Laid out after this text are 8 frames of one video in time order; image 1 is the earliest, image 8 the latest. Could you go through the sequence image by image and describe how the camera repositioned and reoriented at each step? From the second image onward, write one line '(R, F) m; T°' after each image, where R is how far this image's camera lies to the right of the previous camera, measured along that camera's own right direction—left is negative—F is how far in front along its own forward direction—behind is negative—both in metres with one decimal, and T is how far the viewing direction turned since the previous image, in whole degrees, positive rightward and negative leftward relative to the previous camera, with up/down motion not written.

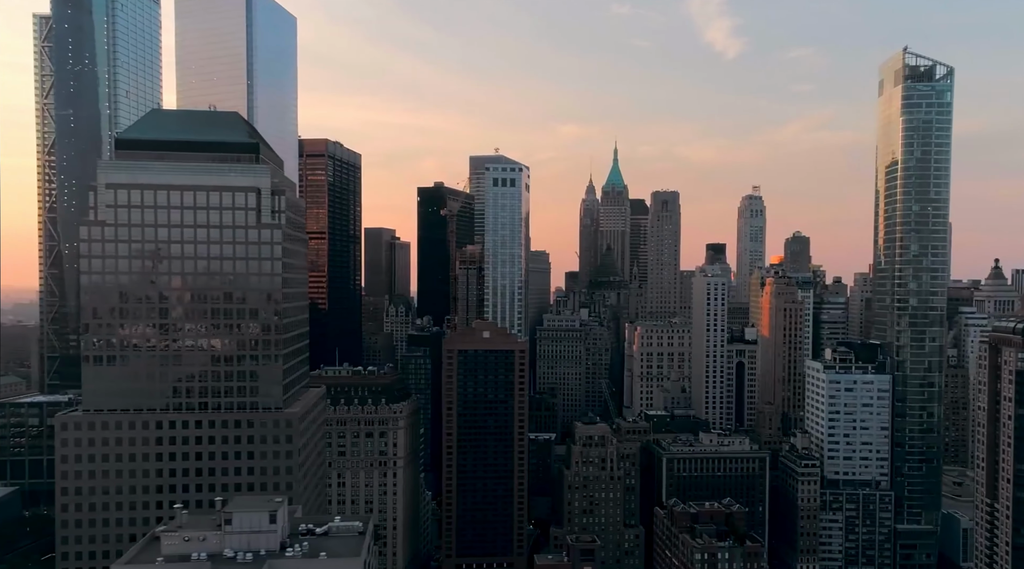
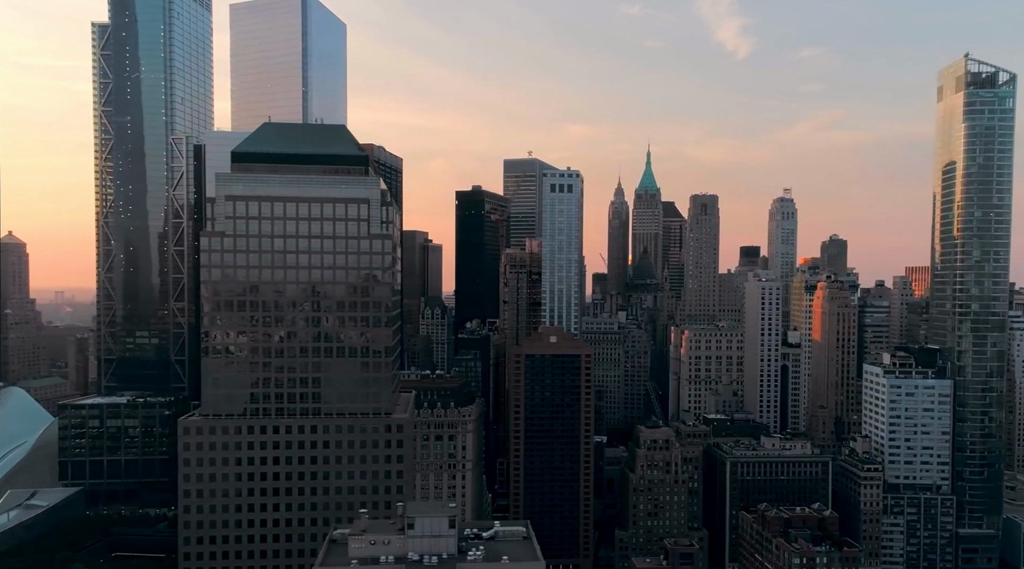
(-7.2, -1.5) m; -1°
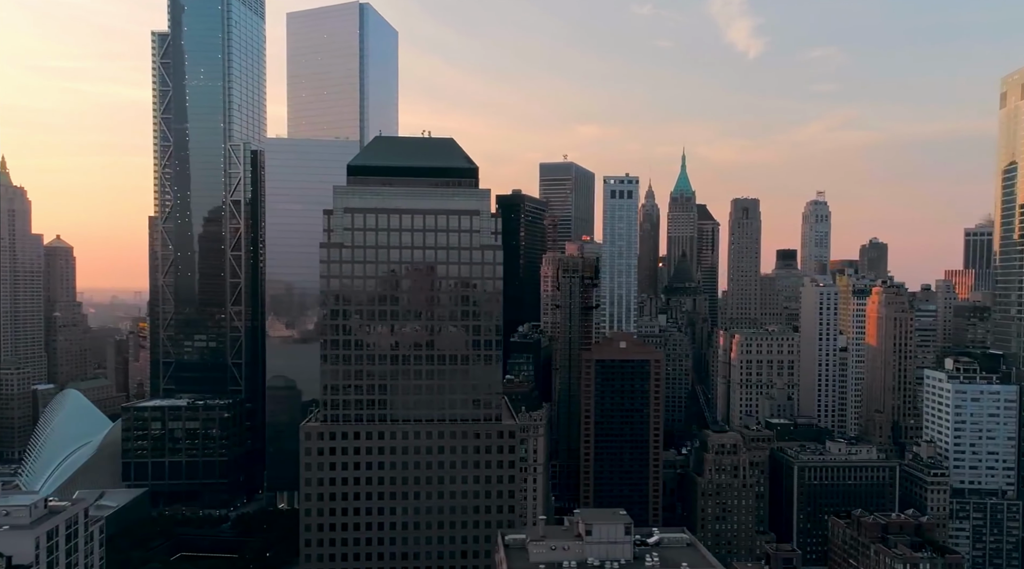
(-7.7, -1.6) m; -1°
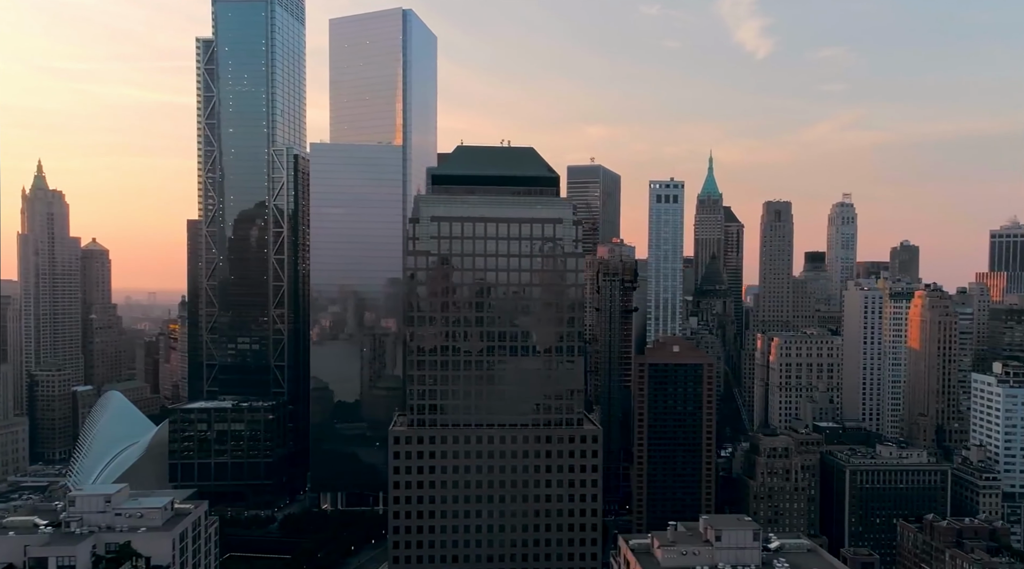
(-5.9, -1.2) m; -1°
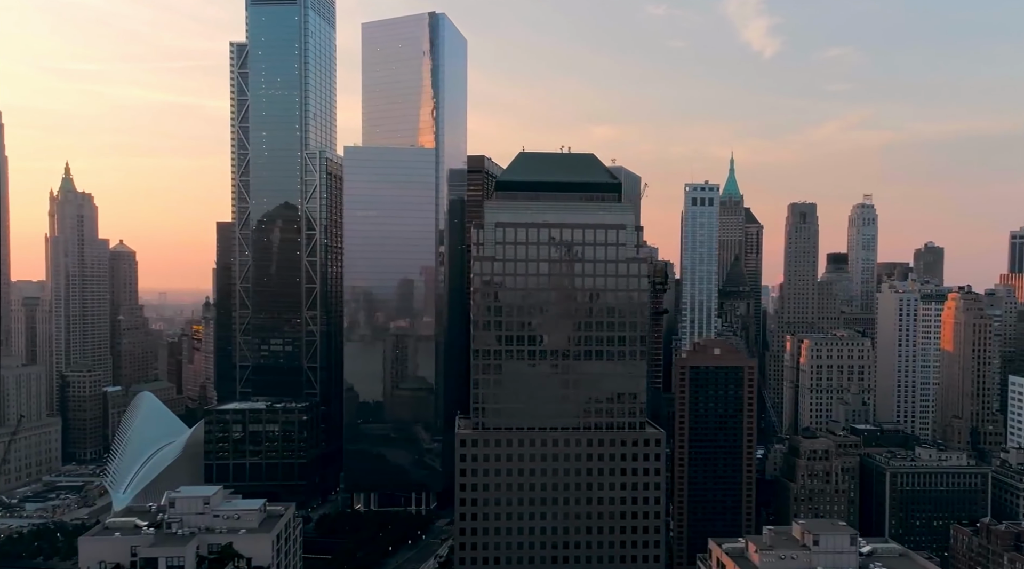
(-4.6, -0.9) m; -1°
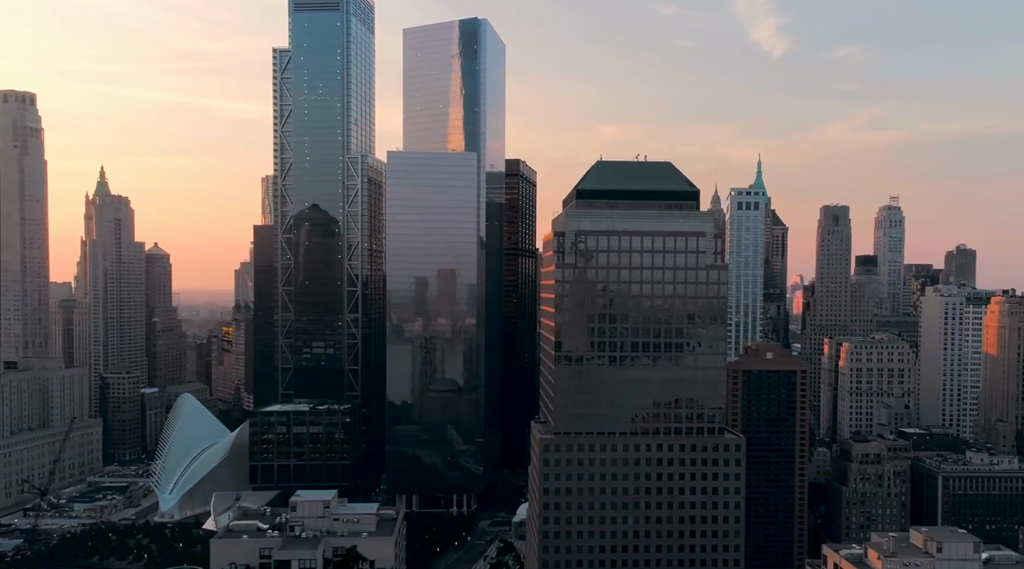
(-6.0, -1.1) m; -1°
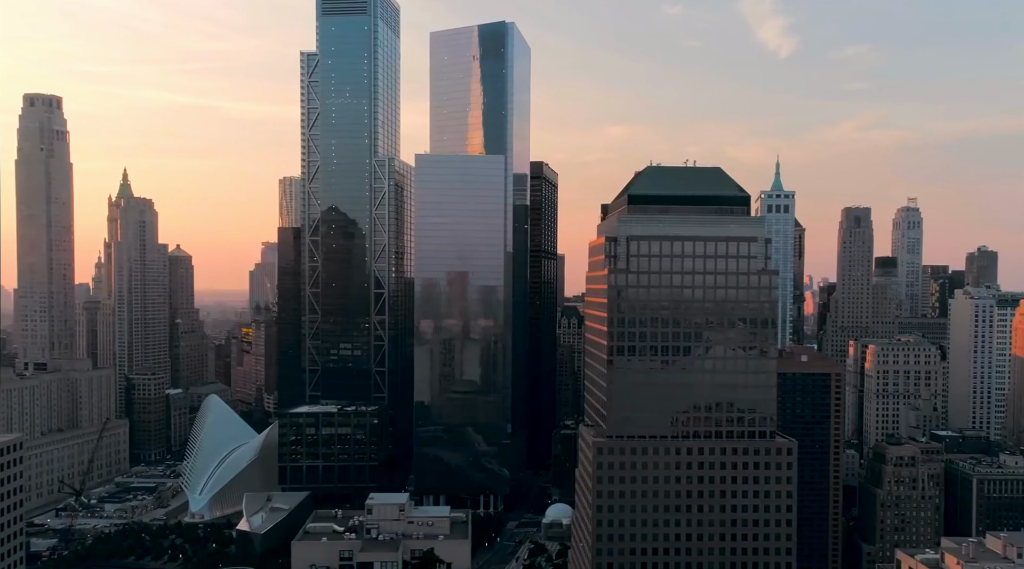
(-3.9, -0.7) m; -1°
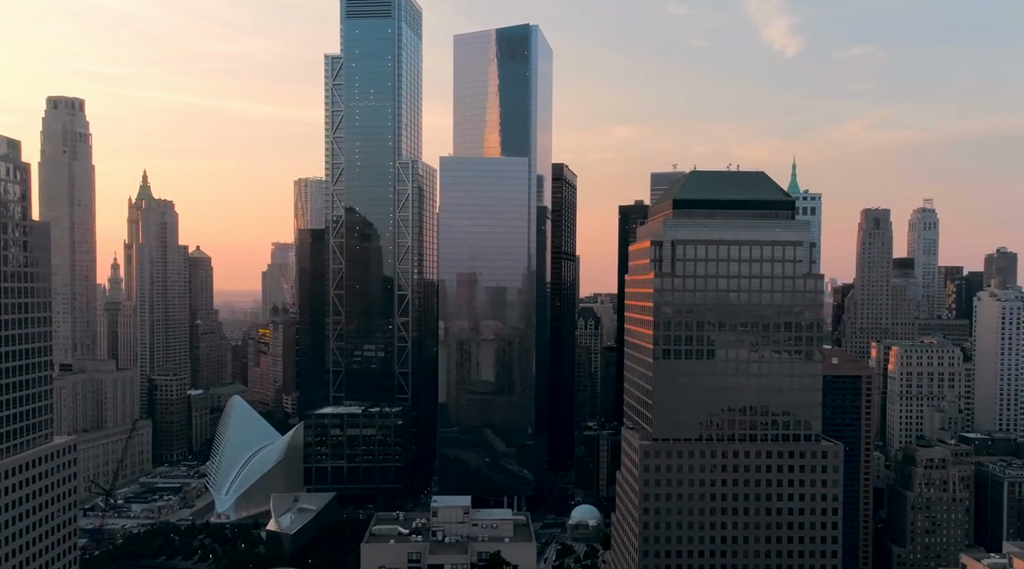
(-3.4, -0.6) m; 0°
